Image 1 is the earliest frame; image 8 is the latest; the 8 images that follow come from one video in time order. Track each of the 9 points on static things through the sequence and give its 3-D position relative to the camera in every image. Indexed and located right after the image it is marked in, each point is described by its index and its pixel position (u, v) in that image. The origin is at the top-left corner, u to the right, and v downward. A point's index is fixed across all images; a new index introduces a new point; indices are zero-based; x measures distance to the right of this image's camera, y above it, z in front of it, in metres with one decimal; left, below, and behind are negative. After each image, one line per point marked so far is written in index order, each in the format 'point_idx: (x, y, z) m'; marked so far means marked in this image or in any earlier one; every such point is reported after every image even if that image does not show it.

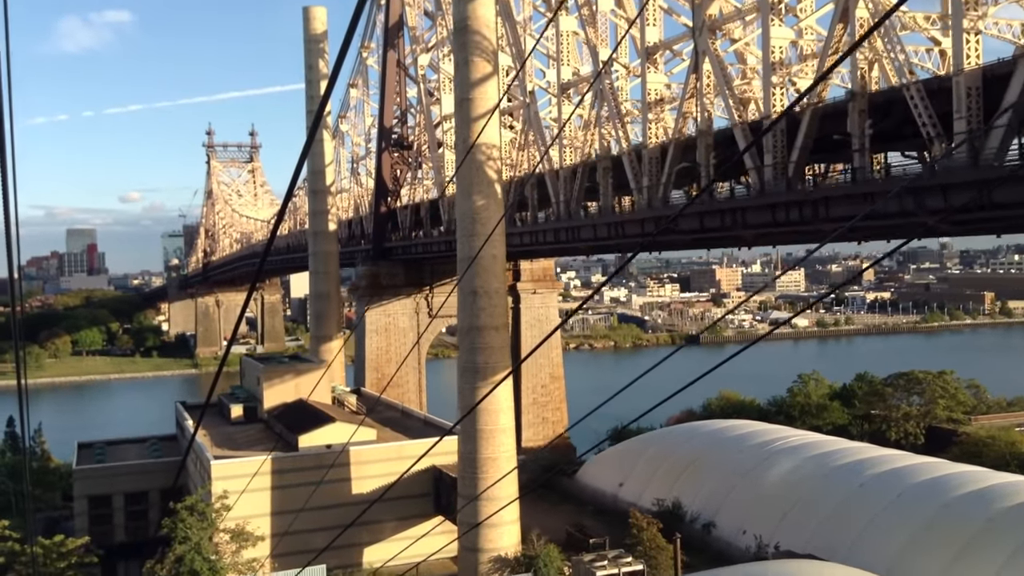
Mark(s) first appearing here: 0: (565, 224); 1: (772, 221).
0: (+1.0, +1.2, +16.4) m
1: (+3.4, +0.9, +11.8) m
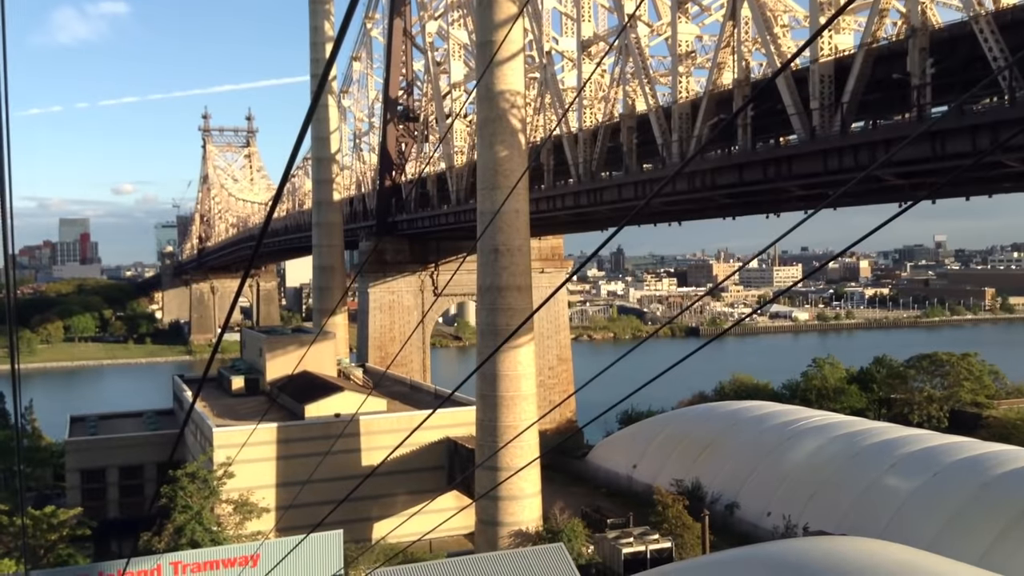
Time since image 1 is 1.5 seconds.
0: (+1.3, +1.8, +15.6) m
1: (+3.8, +1.4, +11.0) m
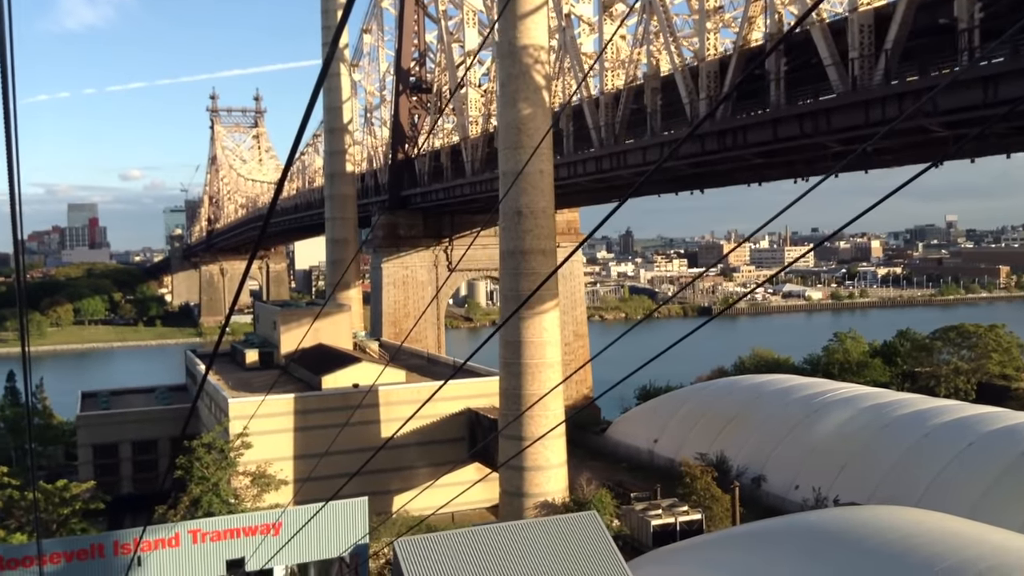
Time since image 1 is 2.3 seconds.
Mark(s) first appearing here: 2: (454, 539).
0: (+1.6, +2.3, +15.1) m
1: (+4.1, +1.9, +10.5) m
2: (-0.6, -2.4, +8.8) m
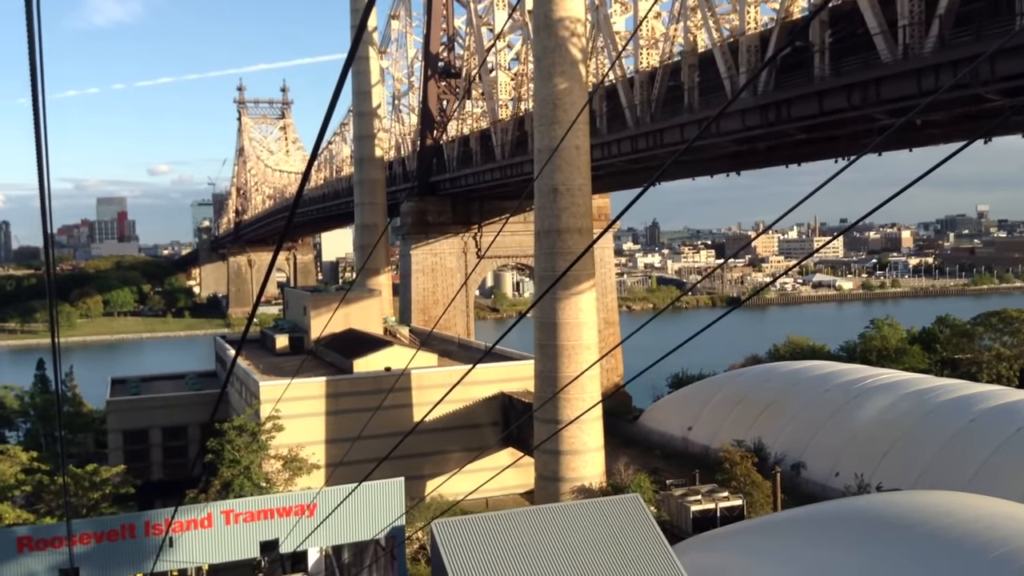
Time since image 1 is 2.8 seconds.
0: (+2.2, +2.6, +14.7) m
1: (+4.5, +2.2, +10.1) m
2: (-0.2, -2.2, +8.5) m
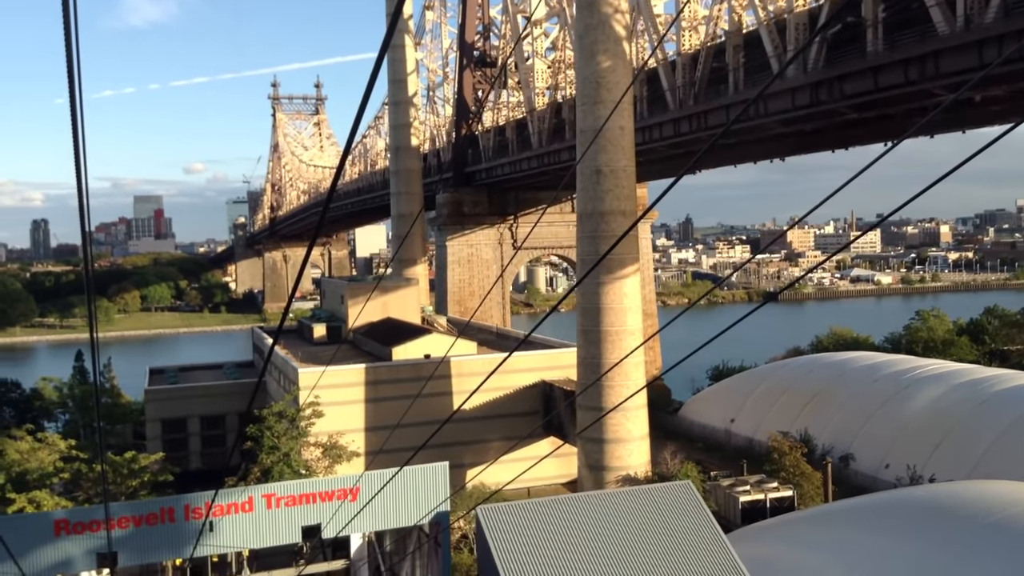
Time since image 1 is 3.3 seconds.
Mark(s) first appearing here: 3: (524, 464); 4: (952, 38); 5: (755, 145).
0: (+2.8, +2.8, +14.4) m
1: (+5.0, +2.4, +9.6) m
2: (+0.3, -2.0, +8.3) m
3: (+0.1, -2.7, +14.0) m
4: (+4.7, +2.7, +9.7) m
5: (+4.1, +2.4, +15.2) m
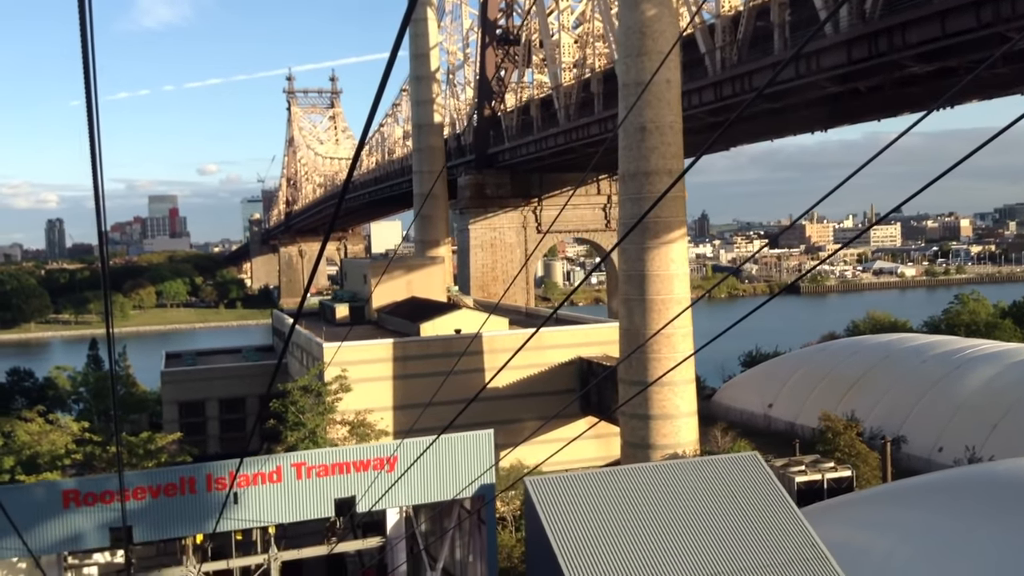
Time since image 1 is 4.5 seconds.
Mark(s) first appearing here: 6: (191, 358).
0: (+3.3, +3.2, +13.6) m
1: (+5.4, +2.8, +8.8) m
2: (+0.7, -1.6, +7.5) m
3: (+0.7, -2.3, +13.2) m
4: (+5.1, +3.1, +8.9) m
5: (+4.6, +2.8, +14.4) m
6: (-6.2, -1.4, +17.4) m
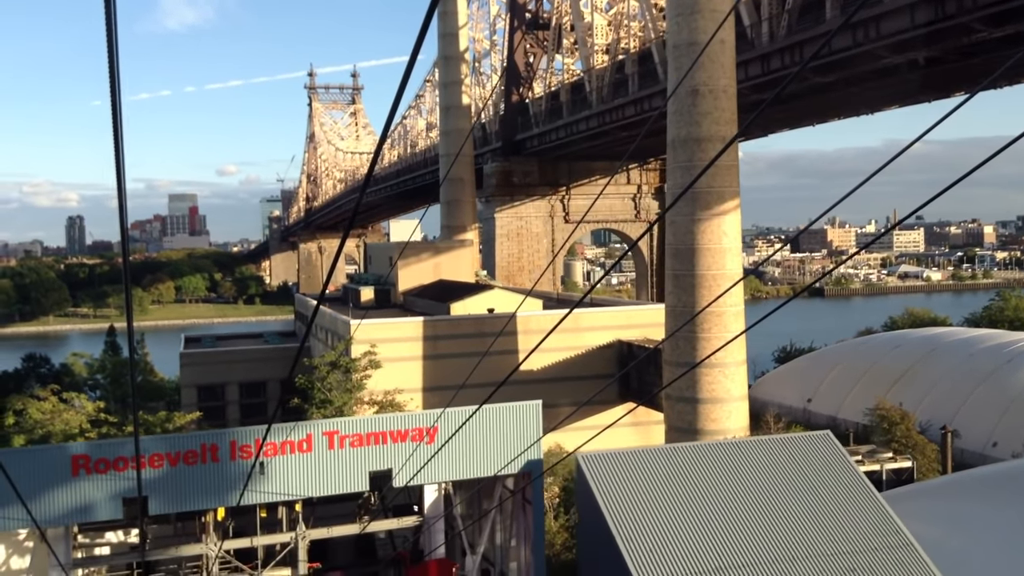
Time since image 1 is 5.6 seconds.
0: (+3.8, +3.5, +12.9) m
1: (+5.8, +3.1, +8.1) m
2: (+1.1, -1.3, +6.9) m
3: (+1.1, -2.0, +12.6) m
4: (+5.6, +3.3, +8.2) m
5: (+5.1, +3.1, +13.7) m
6: (-5.6, -1.0, +16.9) m
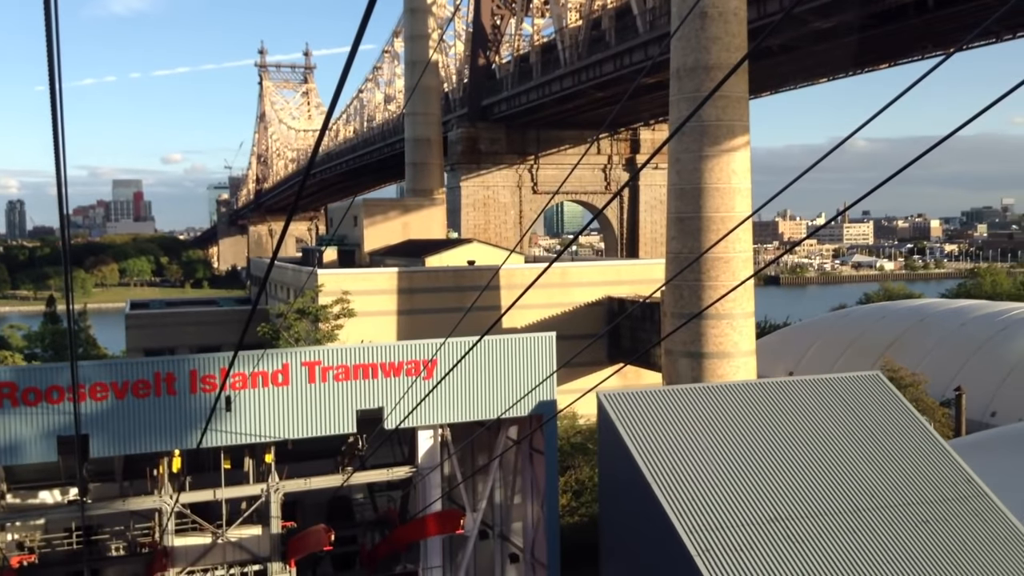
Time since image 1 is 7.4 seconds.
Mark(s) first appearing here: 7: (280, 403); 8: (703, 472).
0: (+3.6, +4.1, +12.2) m
1: (+5.8, +3.6, +7.4) m
2: (+1.1, -0.7, +6.0) m
3: (+0.9, -1.4, +11.7) m
4: (+5.6, +3.9, +7.5) m
5: (+4.8, +3.6, +13.0) m
6: (-6.1, -0.3, +15.6) m
7: (-1.5, -0.8, +5.9) m
8: (+1.1, -1.0, +5.2) m
